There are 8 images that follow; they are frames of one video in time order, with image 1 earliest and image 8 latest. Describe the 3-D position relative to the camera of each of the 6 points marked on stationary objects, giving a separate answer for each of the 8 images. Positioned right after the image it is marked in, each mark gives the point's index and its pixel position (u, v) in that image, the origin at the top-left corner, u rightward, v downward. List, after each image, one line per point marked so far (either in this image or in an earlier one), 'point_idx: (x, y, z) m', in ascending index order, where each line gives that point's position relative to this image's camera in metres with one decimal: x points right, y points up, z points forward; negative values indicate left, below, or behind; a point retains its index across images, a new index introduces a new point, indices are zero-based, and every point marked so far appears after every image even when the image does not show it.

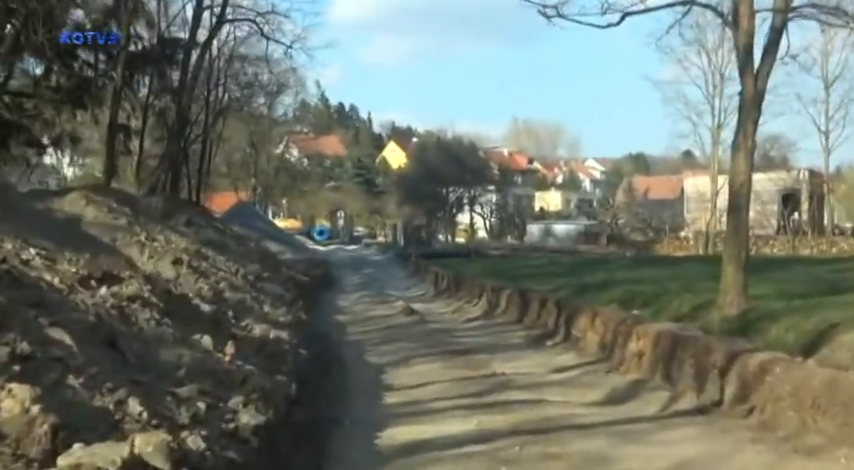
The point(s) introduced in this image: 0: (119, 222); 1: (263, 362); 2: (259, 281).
0: (-3.6, +0.1, +12.3) m
1: (-1.5, -1.2, +9.6) m
2: (-2.6, -0.7, +16.4) m
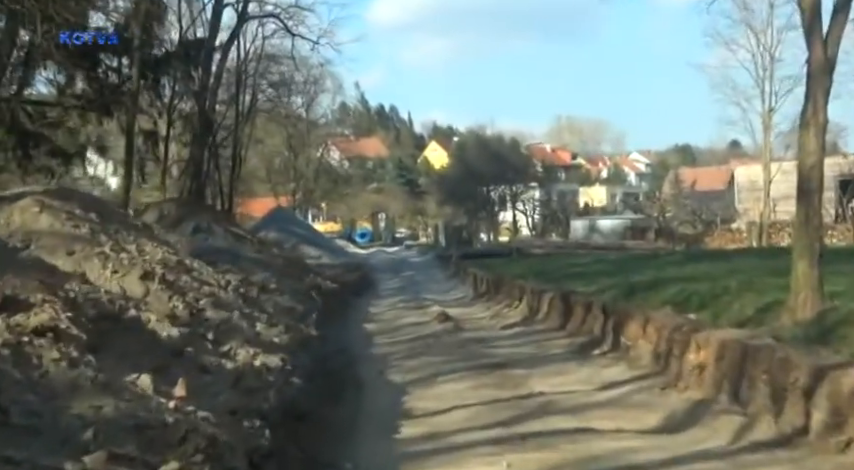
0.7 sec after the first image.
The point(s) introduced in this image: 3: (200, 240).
0: (-3.4, 0.0, +10.4) m
1: (-1.4, -1.2, +7.7) m
2: (-2.2, -0.8, +14.5) m
3: (-4.1, -0.2, +19.1) m
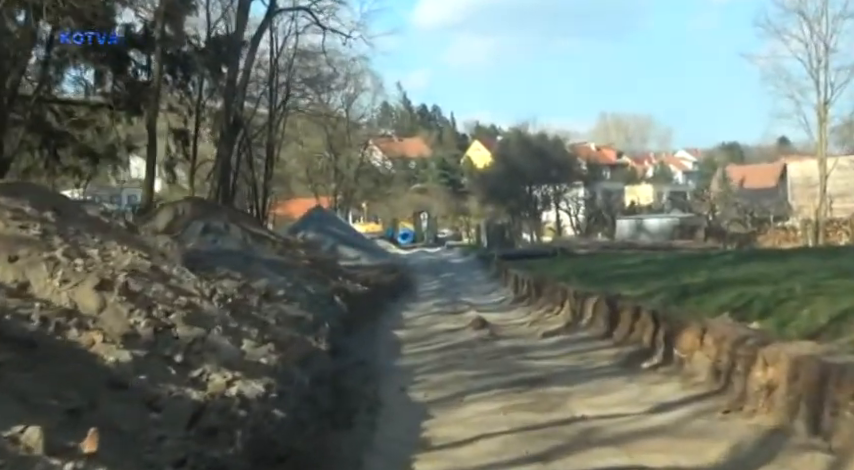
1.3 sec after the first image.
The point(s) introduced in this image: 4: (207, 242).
0: (-3.3, 0.0, +8.8) m
1: (-1.4, -1.2, +6.0) m
2: (-1.9, -0.8, +12.8) m
3: (-3.6, -0.2, +17.5) m
4: (-3.7, -0.2, +17.5) m
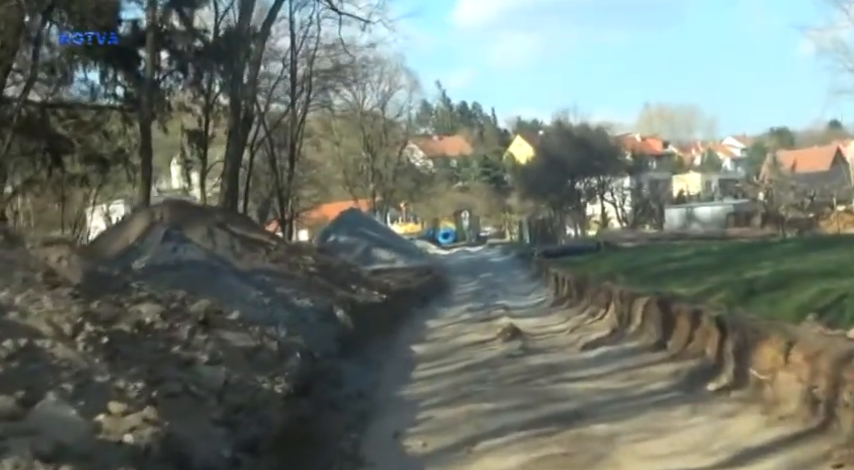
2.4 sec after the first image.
0: (-3.6, -0.1, +5.6) m
1: (-1.8, -1.3, +2.7) m
2: (-2.0, -0.9, +9.6) m
3: (-3.6, -0.3, +14.4) m
4: (-3.6, -0.3, +14.4) m
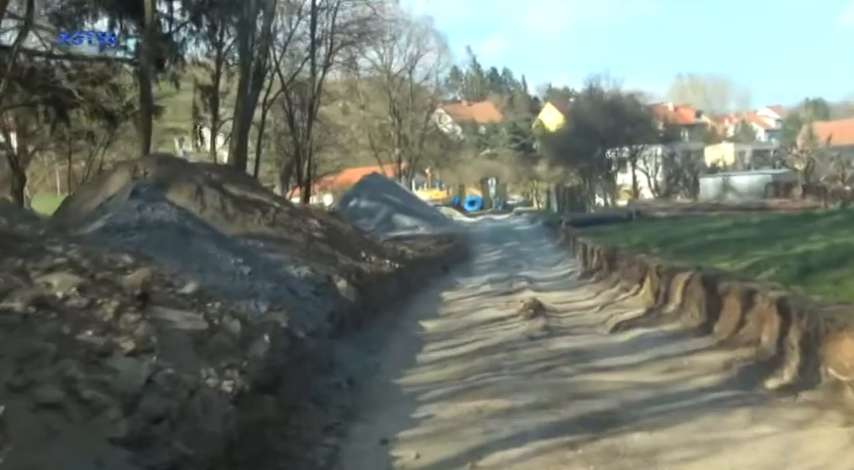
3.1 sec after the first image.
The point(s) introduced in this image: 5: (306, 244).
0: (-3.7, +0.1, +3.6) m
1: (-2.0, -1.1, +0.7) m
2: (-2.1, -0.5, +7.5) m
3: (-3.5, +0.2, +12.3) m
4: (-3.5, +0.2, +12.4) m
5: (-2.1, -0.1, +18.7) m
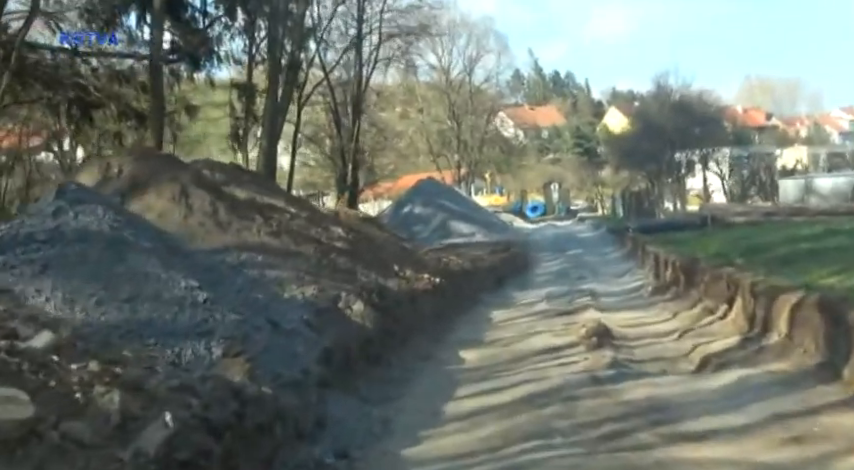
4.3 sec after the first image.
0: (-4.0, +0.1, +0.4) m
1: (-2.5, -1.2, -2.6) m
2: (-2.2, -0.6, +4.2) m
3: (-3.3, +0.1, +9.1) m
4: (-3.3, +0.1, +9.1) m
5: (-1.6, -0.3, +15.4) m
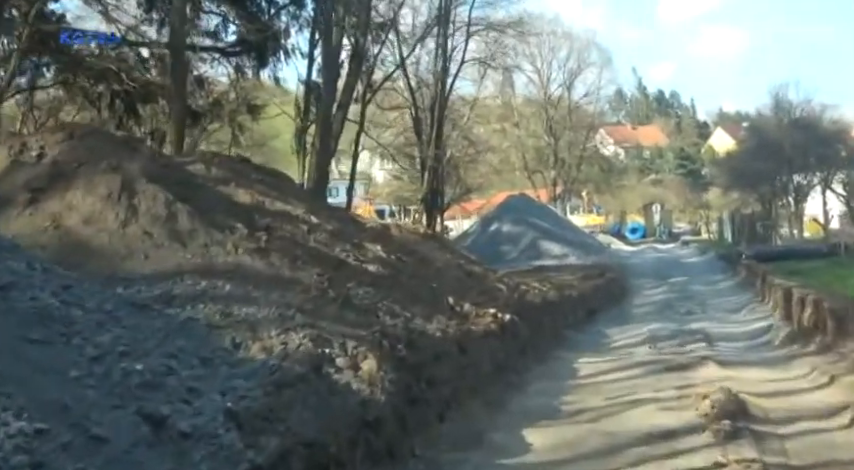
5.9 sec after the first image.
0: (-4.8, +0.2, -3.9) m
1: (-3.6, -1.1, -7.0) m
2: (-2.6, -0.6, -0.2) m
3: (-3.3, 0.0, +4.7) m
4: (-3.3, +0.1, +4.7) m
5: (-1.0, -0.5, +10.8) m
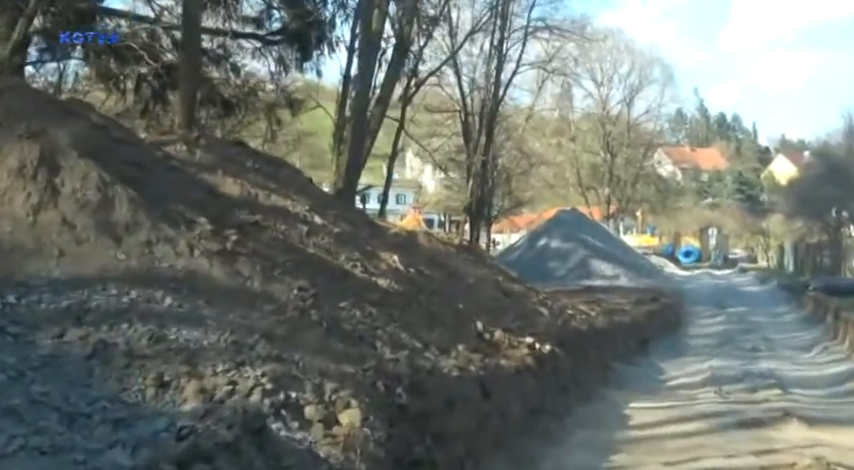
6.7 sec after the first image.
0: (-5.3, +0.5, -6.2) m
1: (-4.3, -0.7, -9.4) m
2: (-3.0, -0.4, -2.6) m
3: (-3.4, +0.2, +2.3) m
4: (-3.4, +0.2, +2.4) m
5: (-0.9, -0.5, +8.4) m
